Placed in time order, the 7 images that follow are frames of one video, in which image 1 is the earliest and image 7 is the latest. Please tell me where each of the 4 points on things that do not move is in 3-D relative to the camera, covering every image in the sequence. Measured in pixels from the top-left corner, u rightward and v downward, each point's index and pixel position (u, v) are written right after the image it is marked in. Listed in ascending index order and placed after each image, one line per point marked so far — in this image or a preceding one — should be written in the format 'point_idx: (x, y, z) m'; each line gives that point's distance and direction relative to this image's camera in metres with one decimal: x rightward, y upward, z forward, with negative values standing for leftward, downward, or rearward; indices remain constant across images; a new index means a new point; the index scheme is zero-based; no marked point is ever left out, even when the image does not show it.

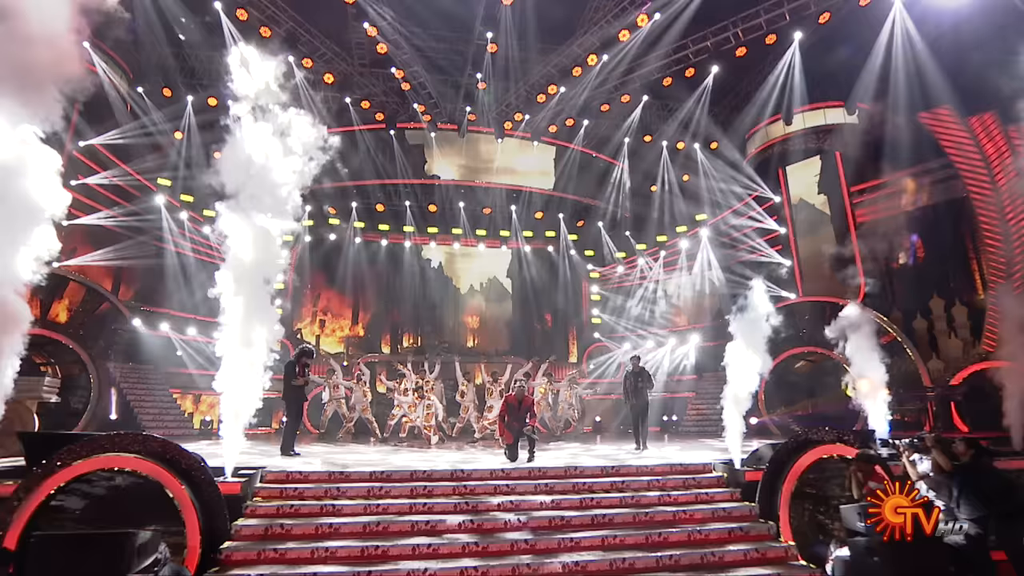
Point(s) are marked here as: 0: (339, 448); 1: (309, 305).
0: (-3.4, -3.2, +10.4) m
1: (-7.3, -0.6, +19.5) m
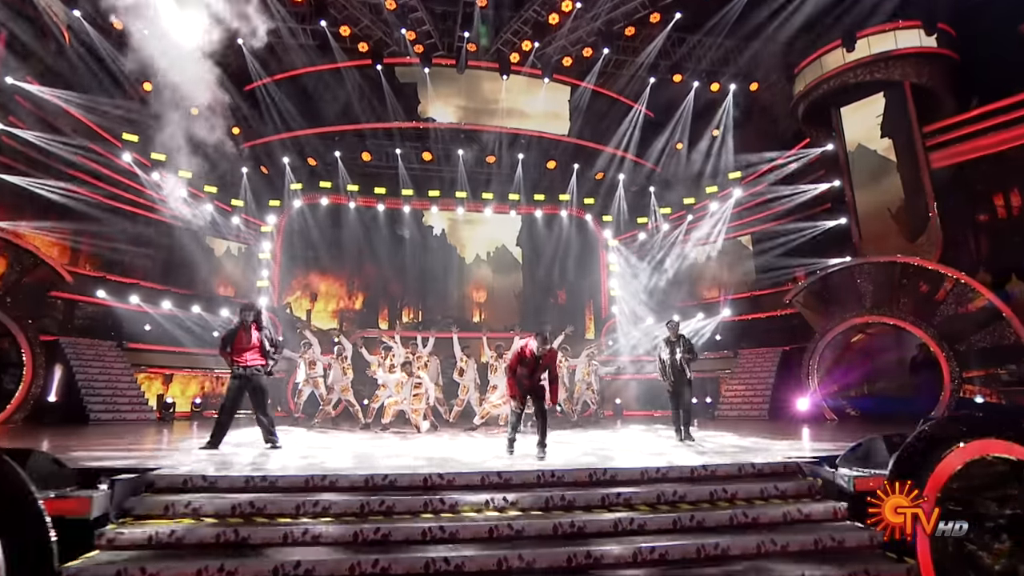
0: (-3.3, -2.5, +8.6) m
1: (-7.0, +0.4, +17.8) m
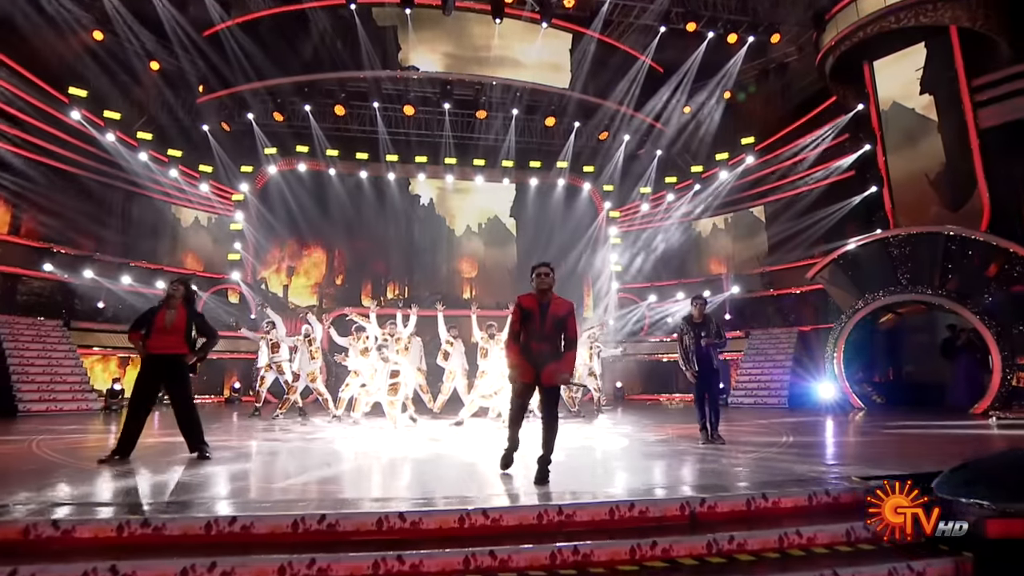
0: (-3.4, -2.1, +7.4) m
1: (-7.2, +1.2, +16.4) m
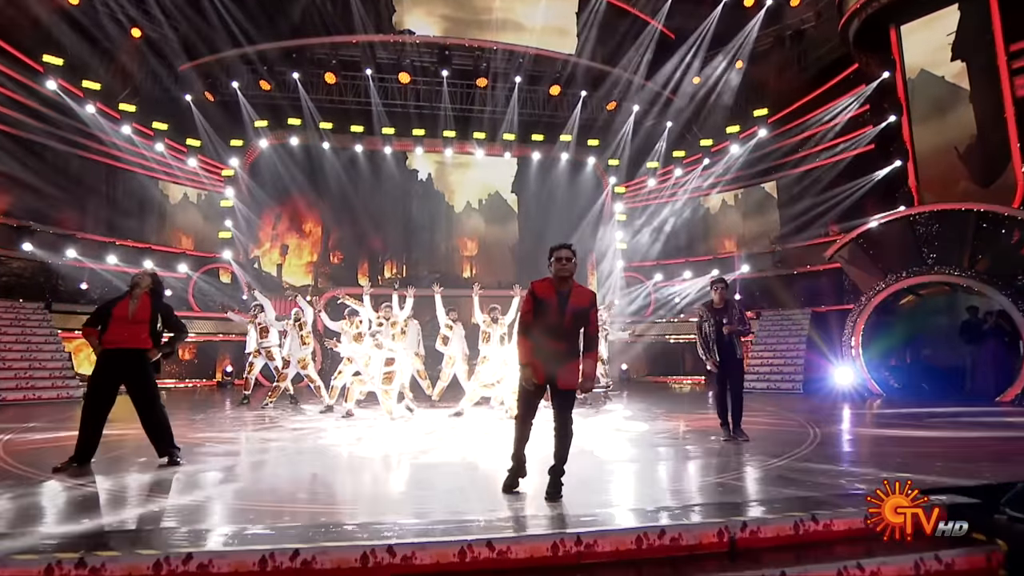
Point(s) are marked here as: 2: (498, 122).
0: (-3.3, -1.9, +6.9) m
1: (-7.1, +1.8, +15.8) m
2: (-0.4, +5.1, +16.5) m
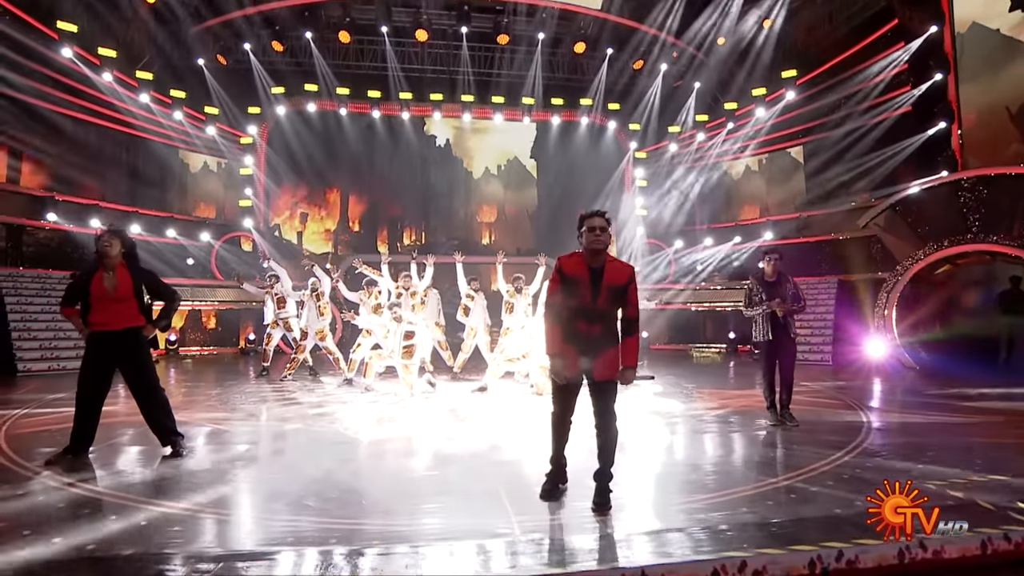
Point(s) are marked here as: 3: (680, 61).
0: (-3.0, -1.5, +7.0) m
1: (-6.5, +2.7, +15.7) m
2: (+0.2, +6.1, +16.0) m
3: (+5.0, +6.8, +16.1) m
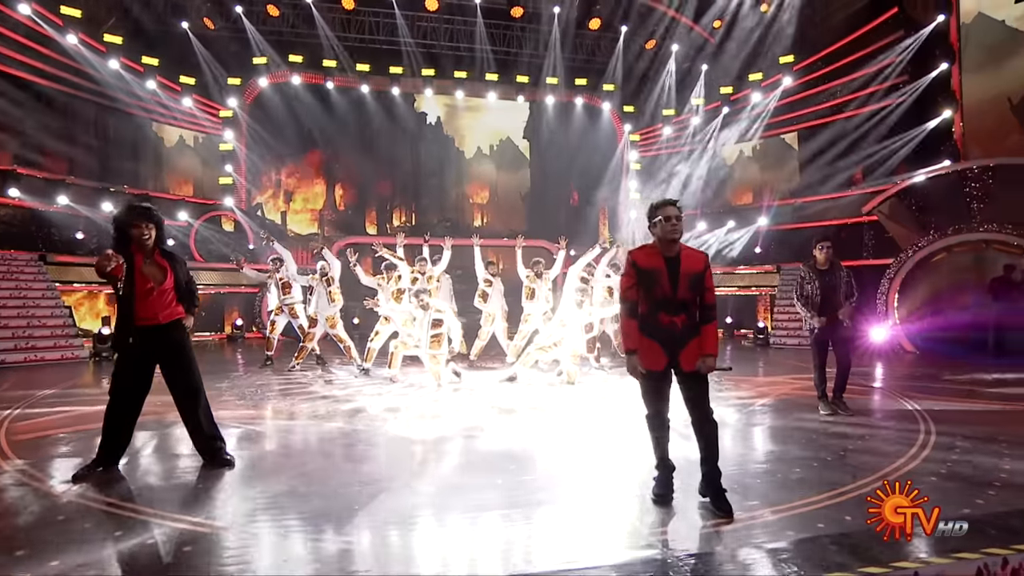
0: (-2.6, -1.3, +6.6) m
1: (-6.7, +3.2, +14.9) m
2: (0.0, +6.5, +15.5) m
3: (+4.9, +7.2, +15.9) m
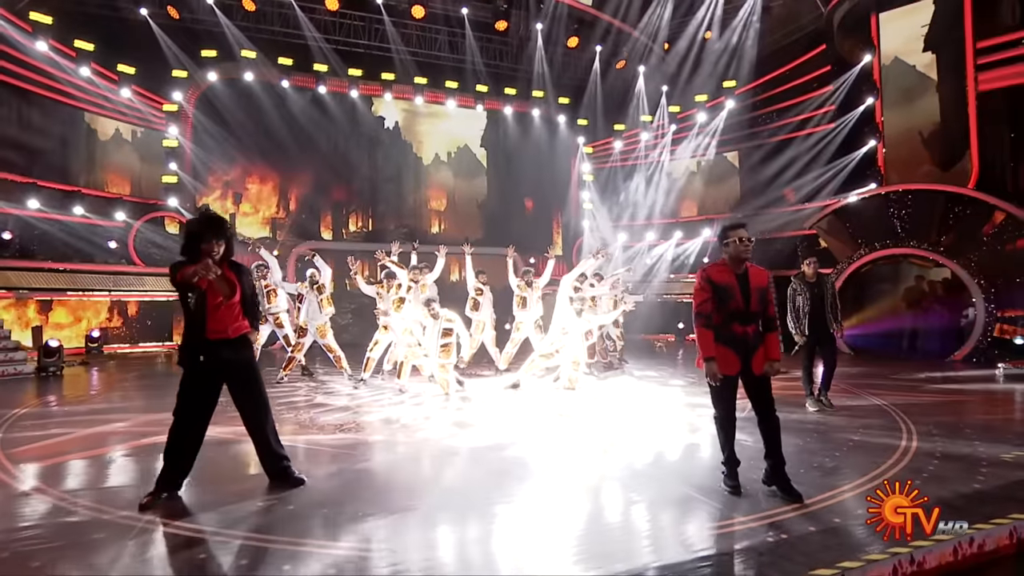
0: (-2.4, -1.4, +6.4) m
1: (-7.6, +3.0, +14.1) m
2: (-1.1, +6.3, +15.7) m
3: (+3.6, +7.0, +16.8) m
